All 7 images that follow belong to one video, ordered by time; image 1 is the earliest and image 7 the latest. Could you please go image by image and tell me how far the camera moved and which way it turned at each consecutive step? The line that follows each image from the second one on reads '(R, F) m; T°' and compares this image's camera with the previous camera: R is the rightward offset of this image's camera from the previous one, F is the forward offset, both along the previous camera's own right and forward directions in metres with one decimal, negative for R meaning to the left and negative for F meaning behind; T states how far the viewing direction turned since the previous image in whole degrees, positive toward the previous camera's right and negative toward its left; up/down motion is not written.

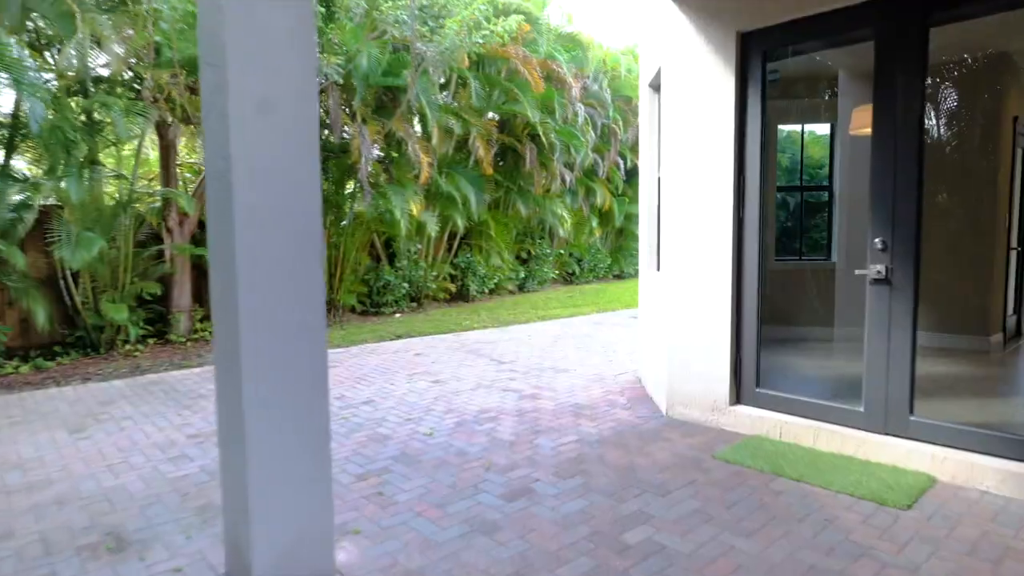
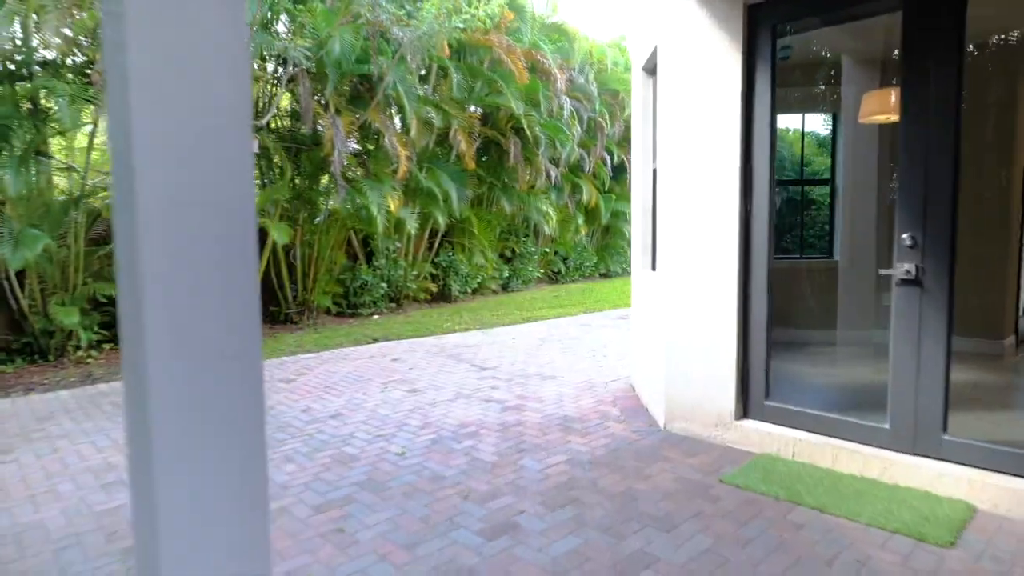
(0.0, +0.4) m; +1°
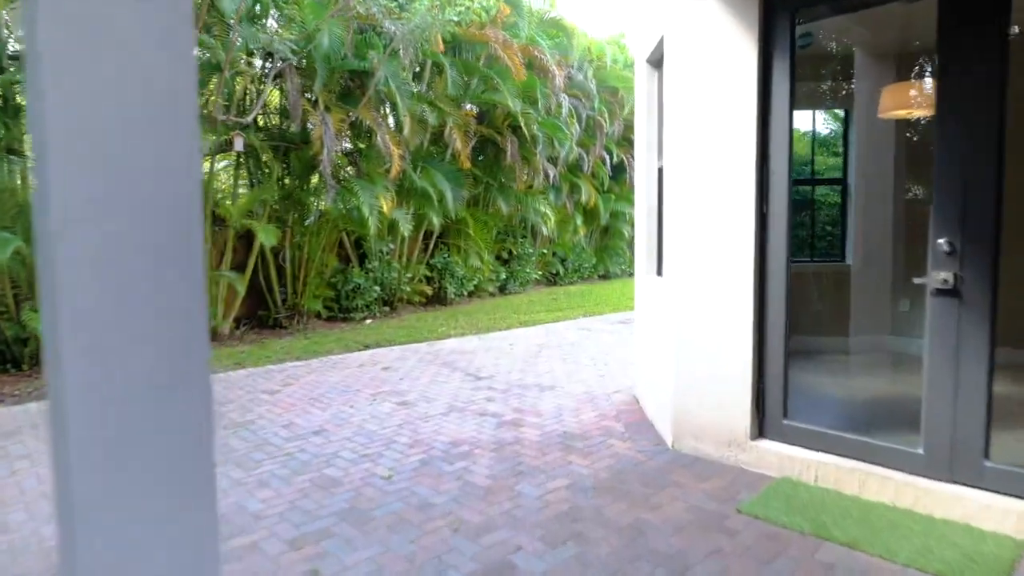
(0.0, +0.3) m; 0°
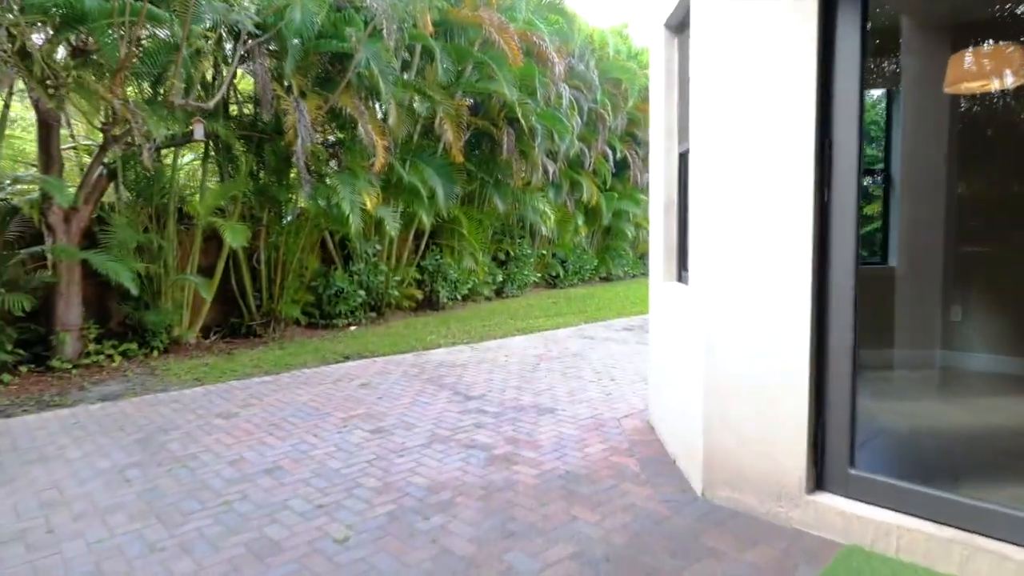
(0.0, +0.7) m; 0°
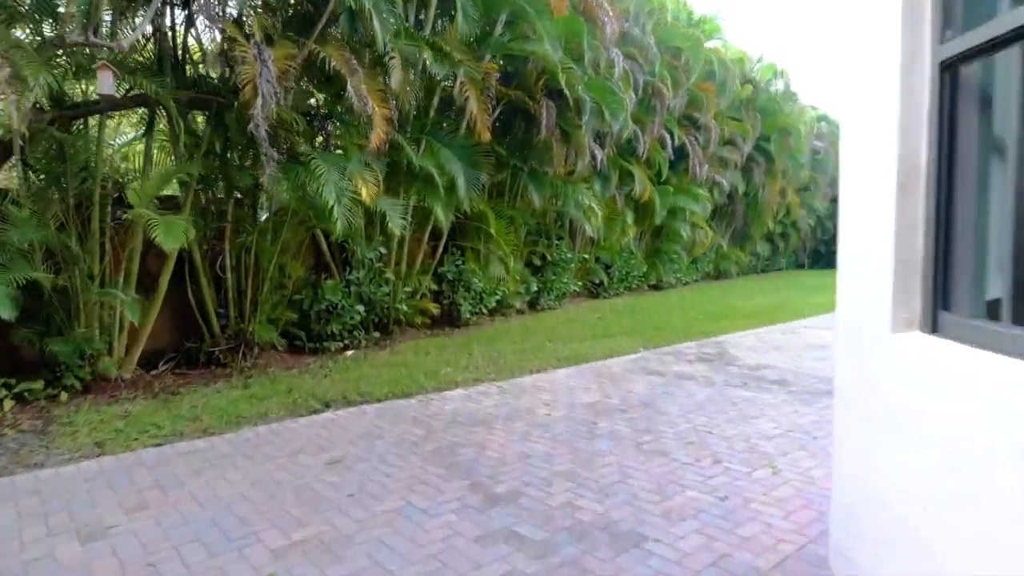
(-0.1, +2.0) m; -3°
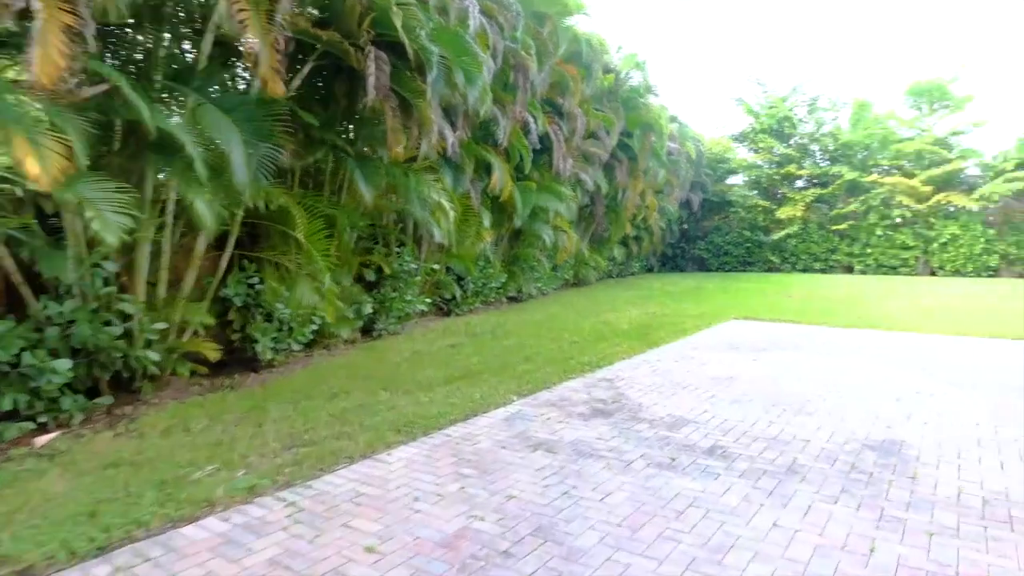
(+0.2, +2.2) m; +14°
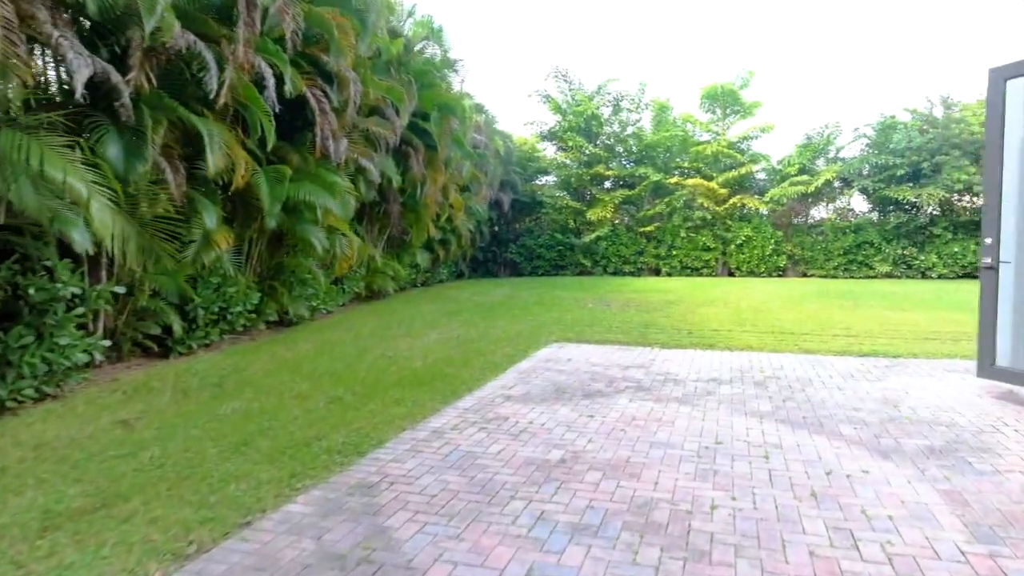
(+0.7, +2.5) m; +16°
